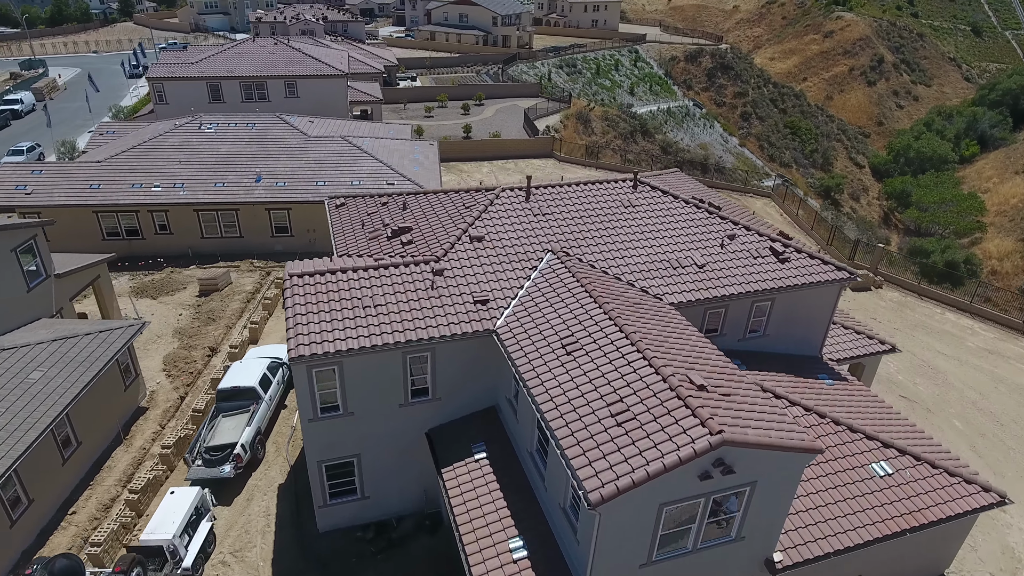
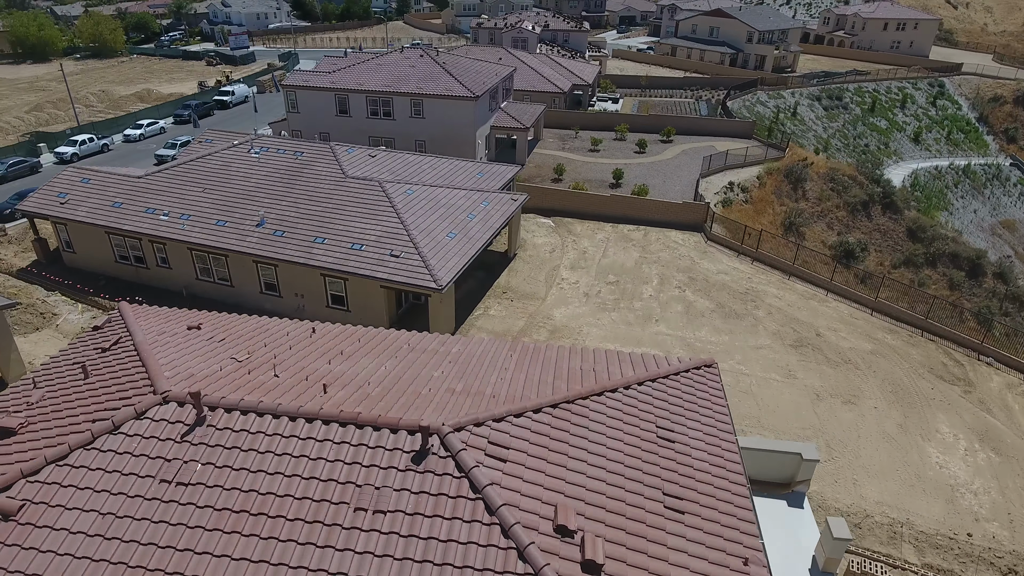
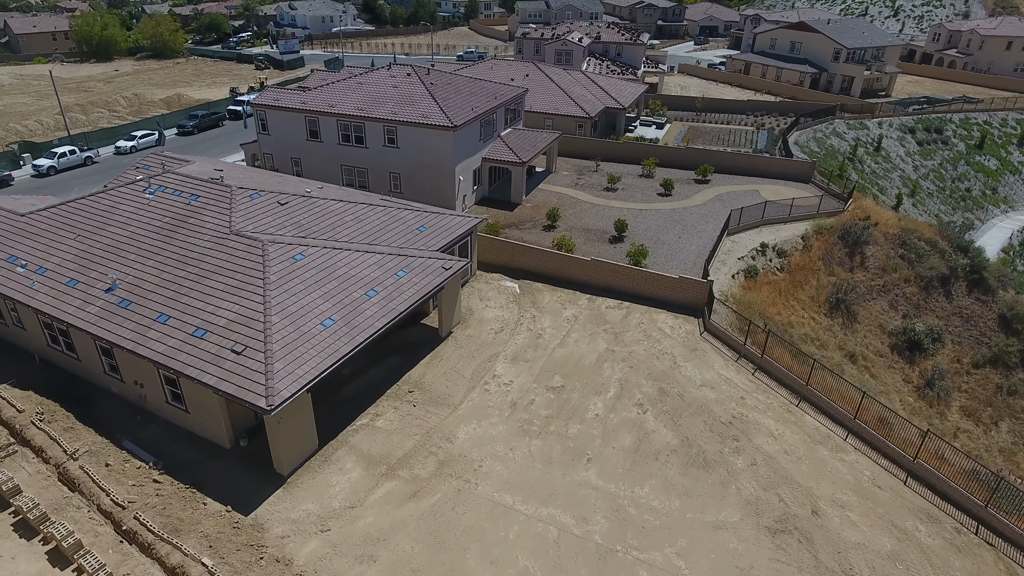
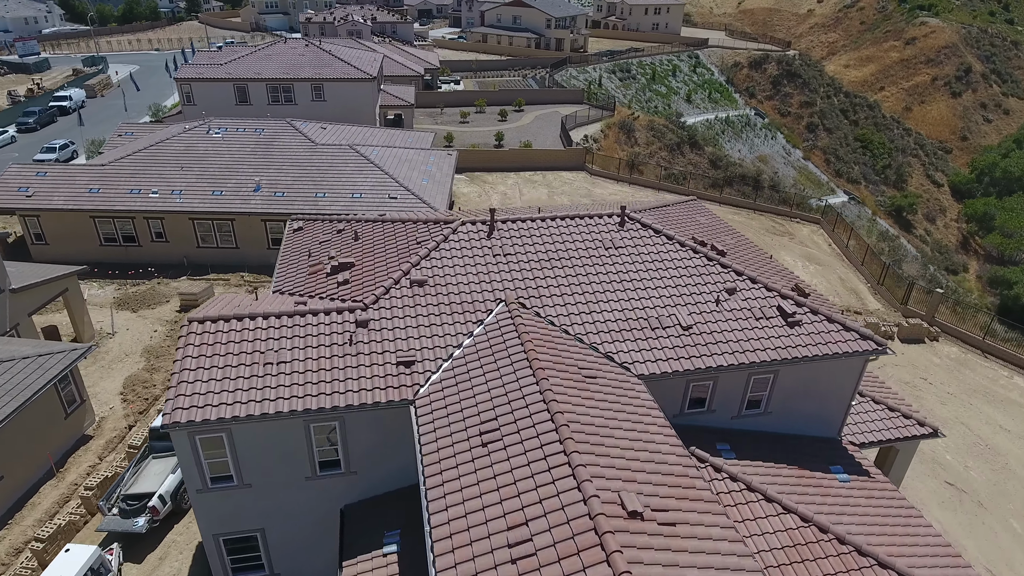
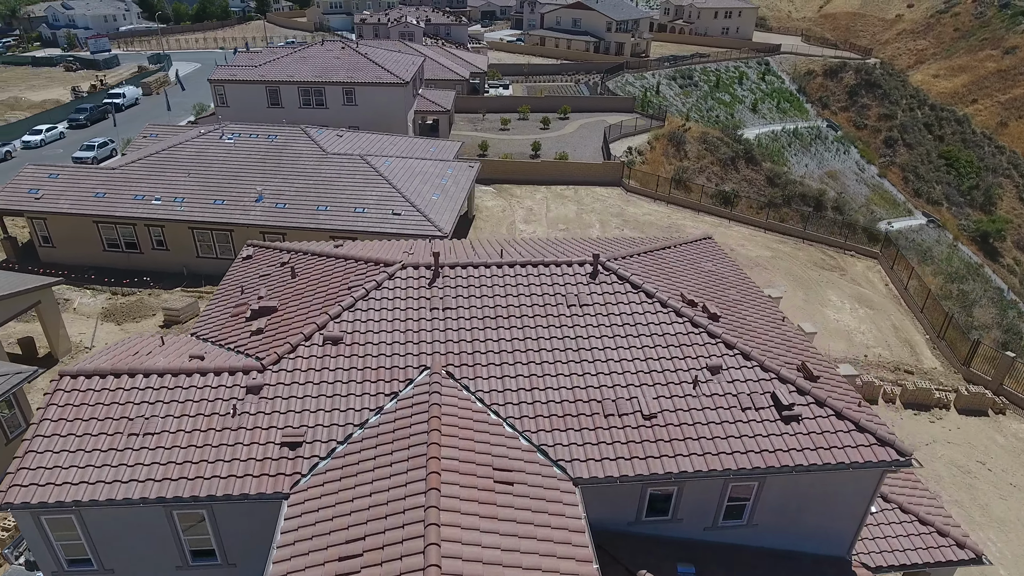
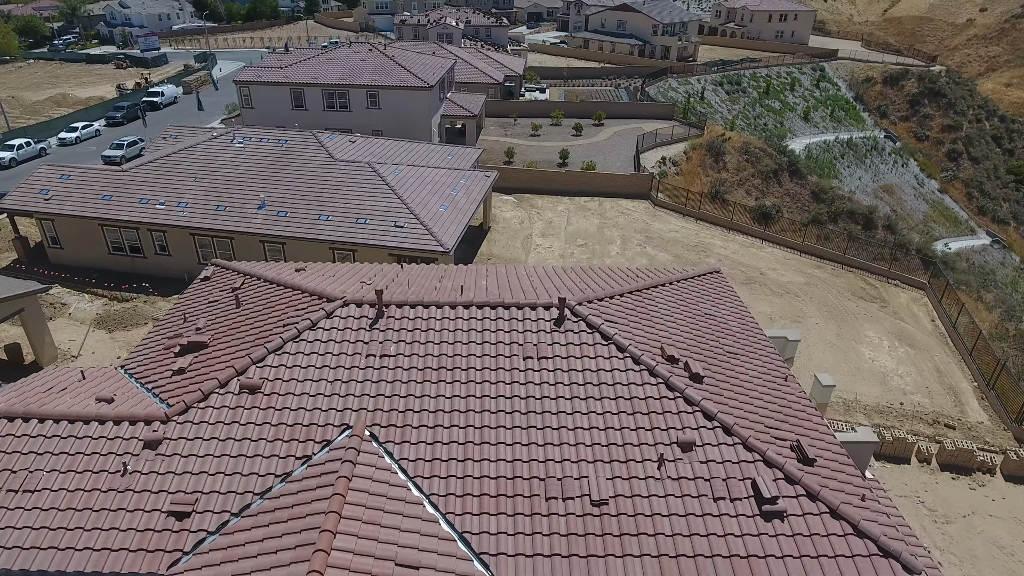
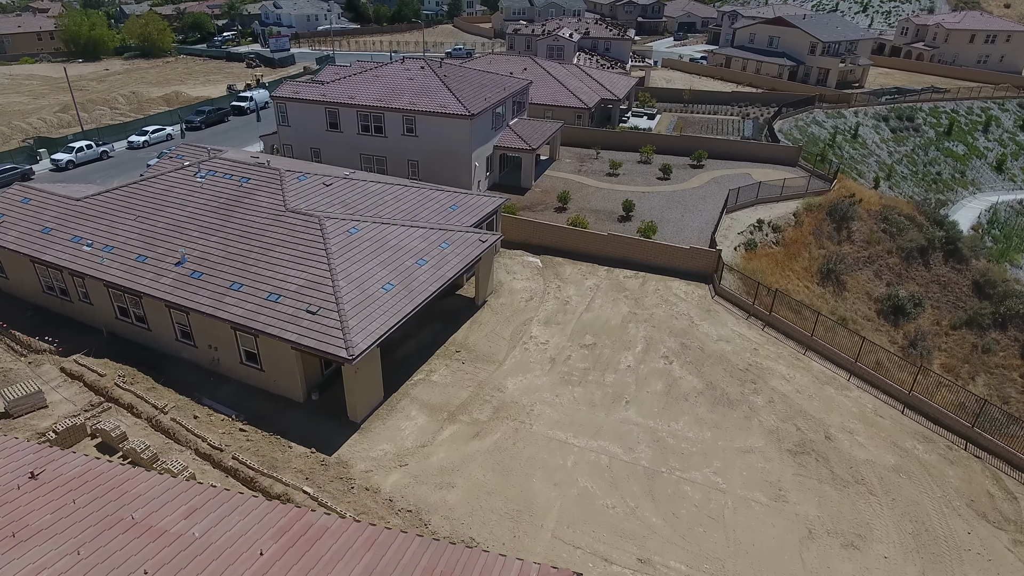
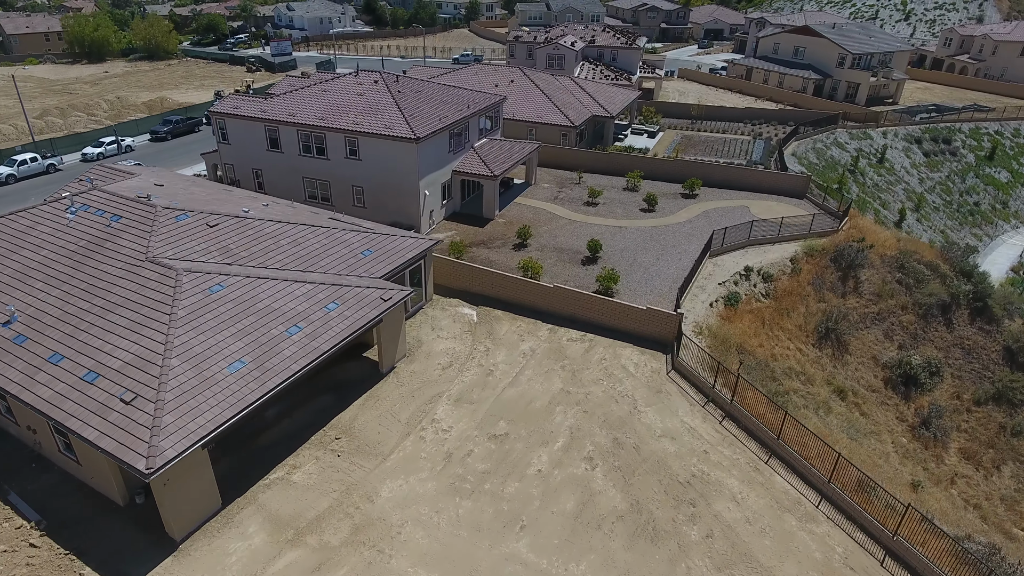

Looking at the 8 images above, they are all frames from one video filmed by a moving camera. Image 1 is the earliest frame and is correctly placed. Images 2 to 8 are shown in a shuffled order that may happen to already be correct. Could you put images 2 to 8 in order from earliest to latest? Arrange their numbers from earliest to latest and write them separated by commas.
4, 5, 6, 2, 7, 3, 8
